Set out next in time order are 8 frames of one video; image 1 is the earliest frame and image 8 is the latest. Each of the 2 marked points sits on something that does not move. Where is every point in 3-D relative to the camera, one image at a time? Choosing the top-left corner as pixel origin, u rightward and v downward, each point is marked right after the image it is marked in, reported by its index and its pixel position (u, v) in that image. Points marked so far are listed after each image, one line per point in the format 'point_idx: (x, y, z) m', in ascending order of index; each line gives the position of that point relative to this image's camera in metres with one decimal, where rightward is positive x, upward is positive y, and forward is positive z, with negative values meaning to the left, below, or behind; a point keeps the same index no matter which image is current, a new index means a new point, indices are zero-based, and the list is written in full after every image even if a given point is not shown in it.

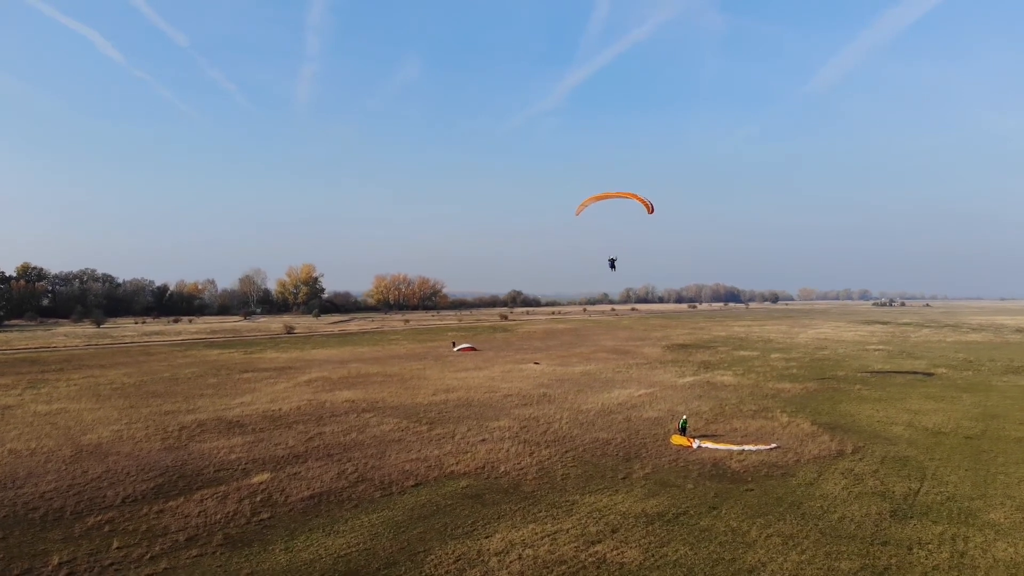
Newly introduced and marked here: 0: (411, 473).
0: (-3.0, -5.2, +16.4) m
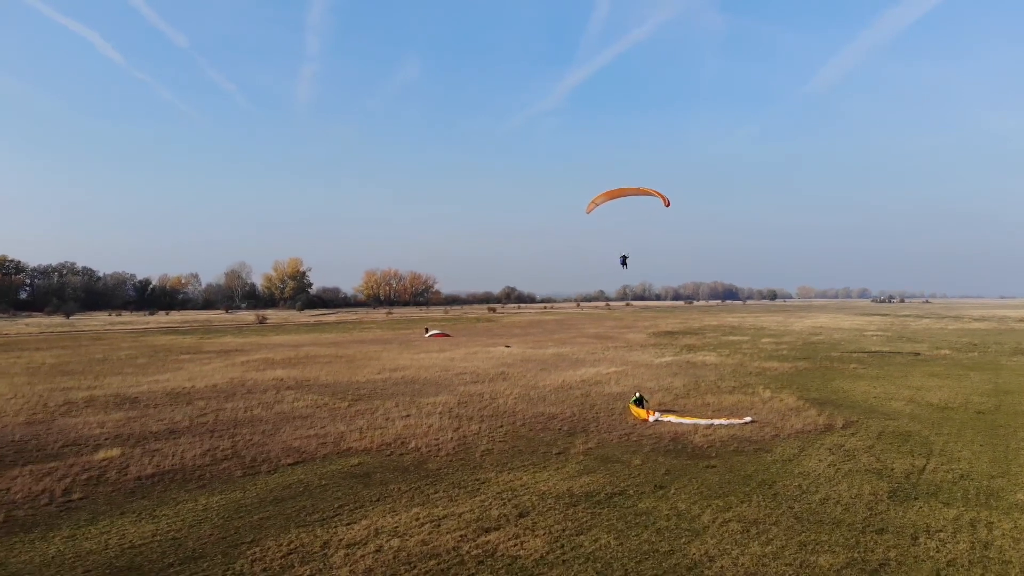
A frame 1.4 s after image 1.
0: (-5.0, -3.7, +13.4) m
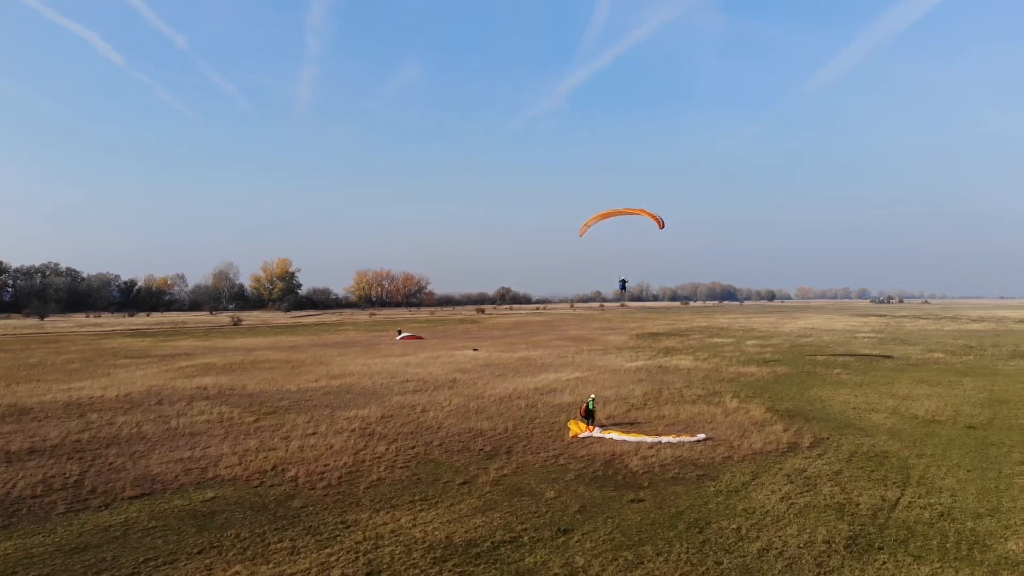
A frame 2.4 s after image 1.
0: (-6.9, -3.6, +11.2) m
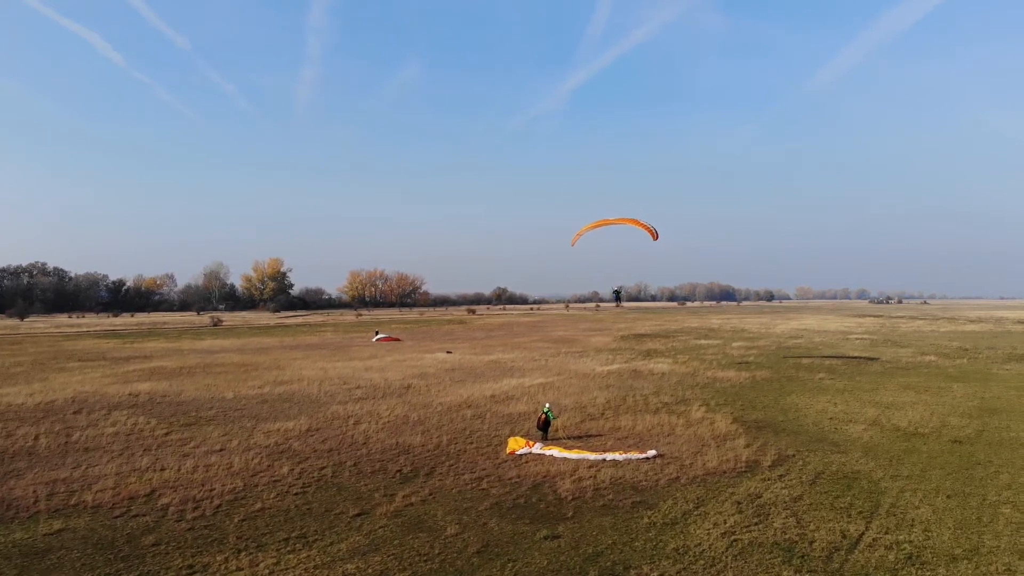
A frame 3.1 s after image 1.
0: (-8.4, -3.6, +9.8) m
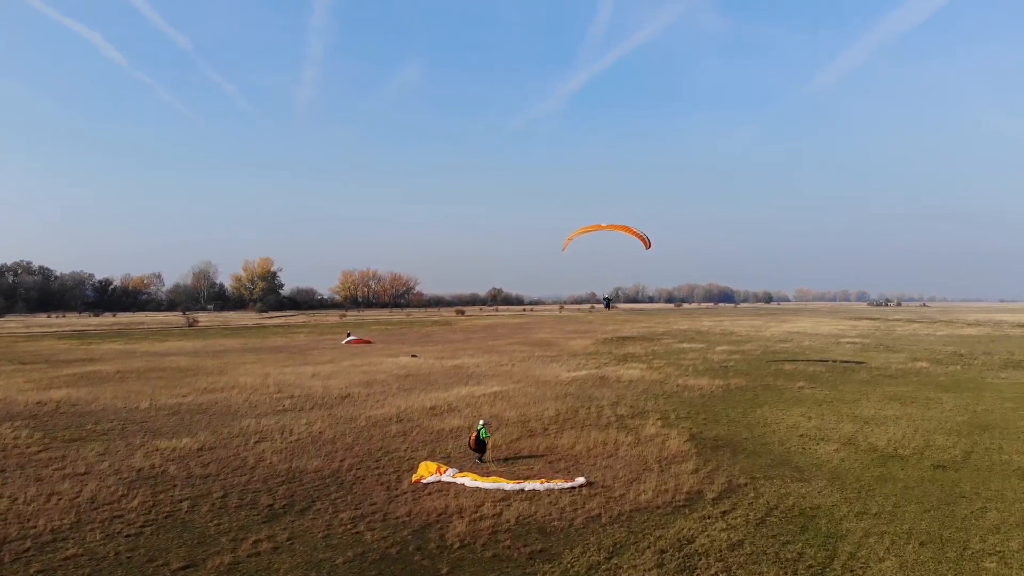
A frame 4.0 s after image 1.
0: (-10.1, -3.6, +8.0) m
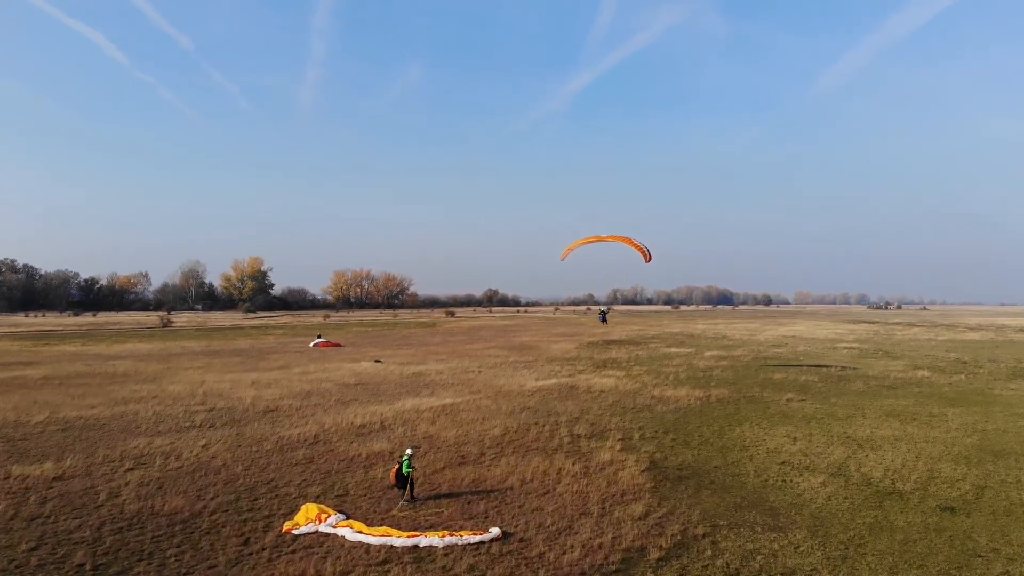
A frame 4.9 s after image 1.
0: (-11.6, -3.5, +5.8) m
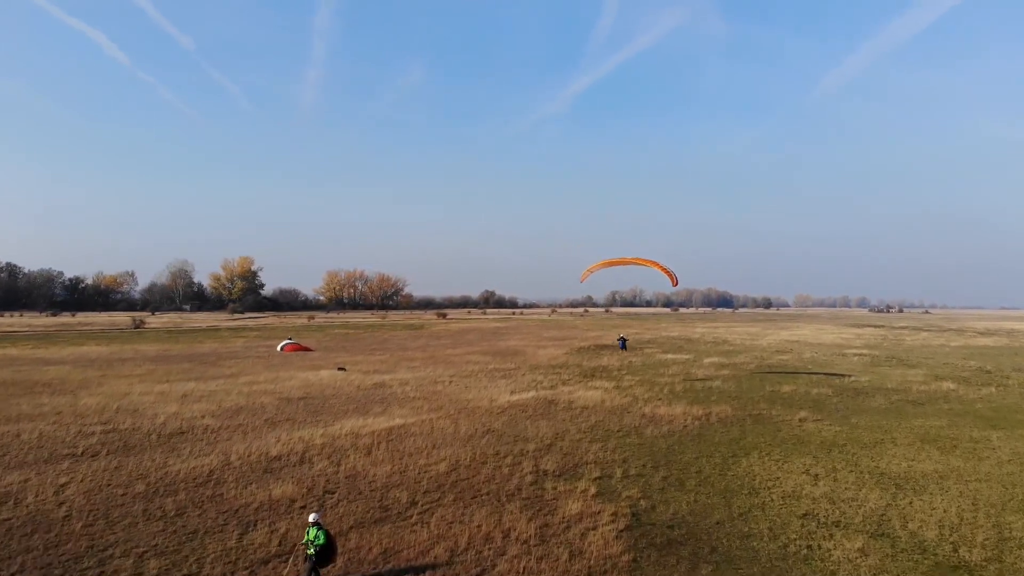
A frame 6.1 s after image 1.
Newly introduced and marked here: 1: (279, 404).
0: (-12.5, -3.4, +2.9) m
1: (-6.9, -3.5, +18.1) m
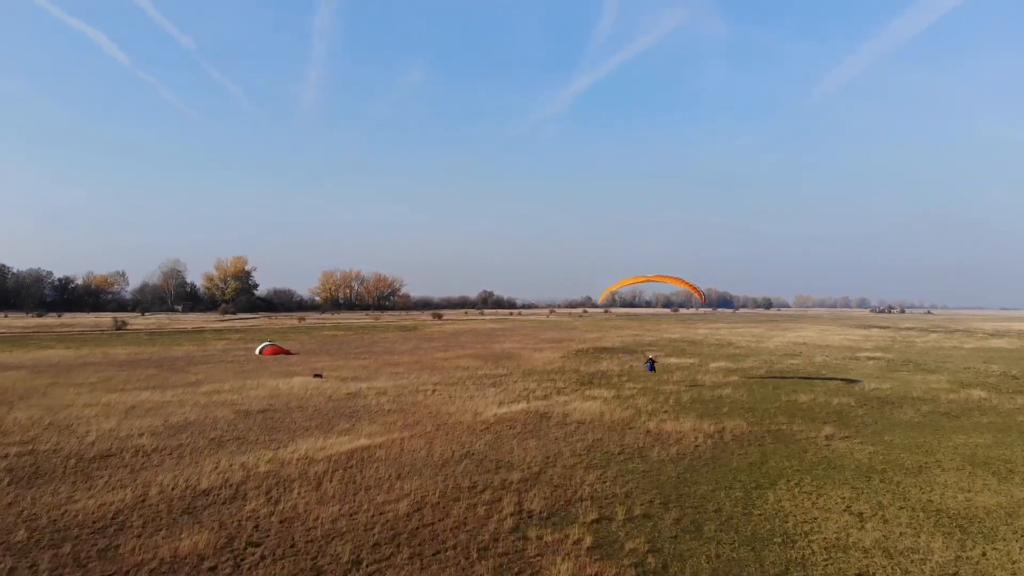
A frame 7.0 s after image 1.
0: (-12.9, -3.4, +0.9) m
1: (-7.2, -3.5, +16.0) m
